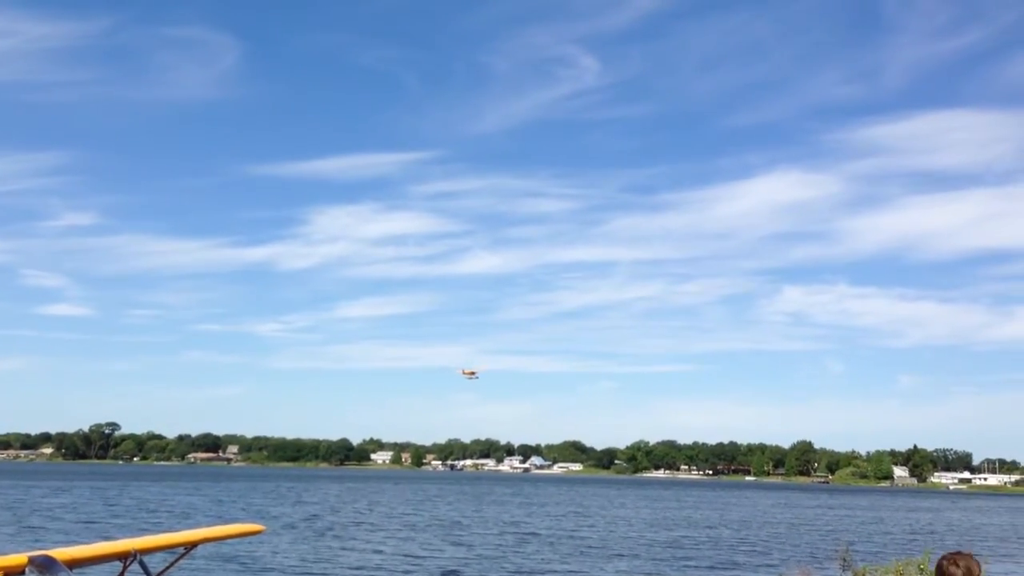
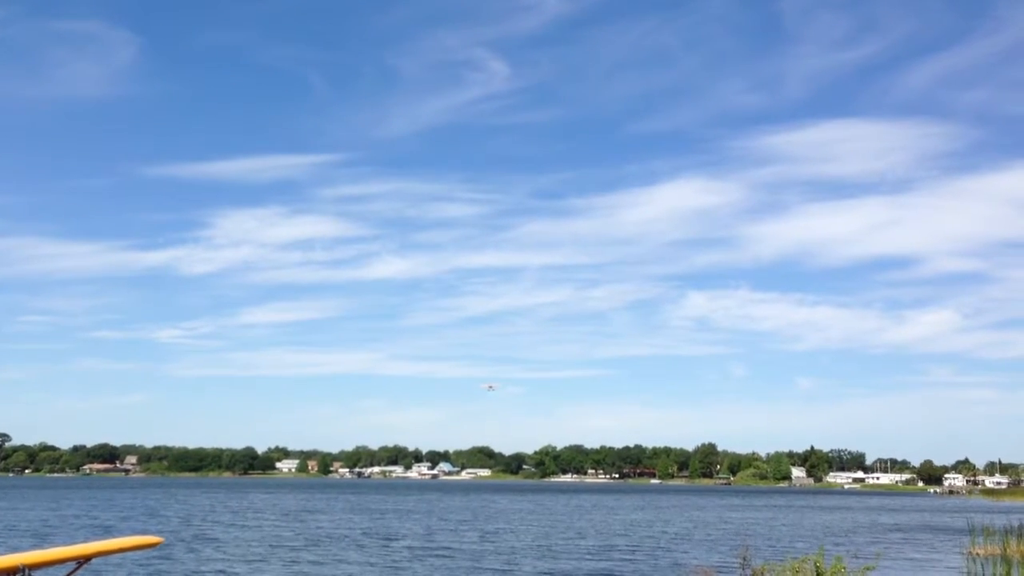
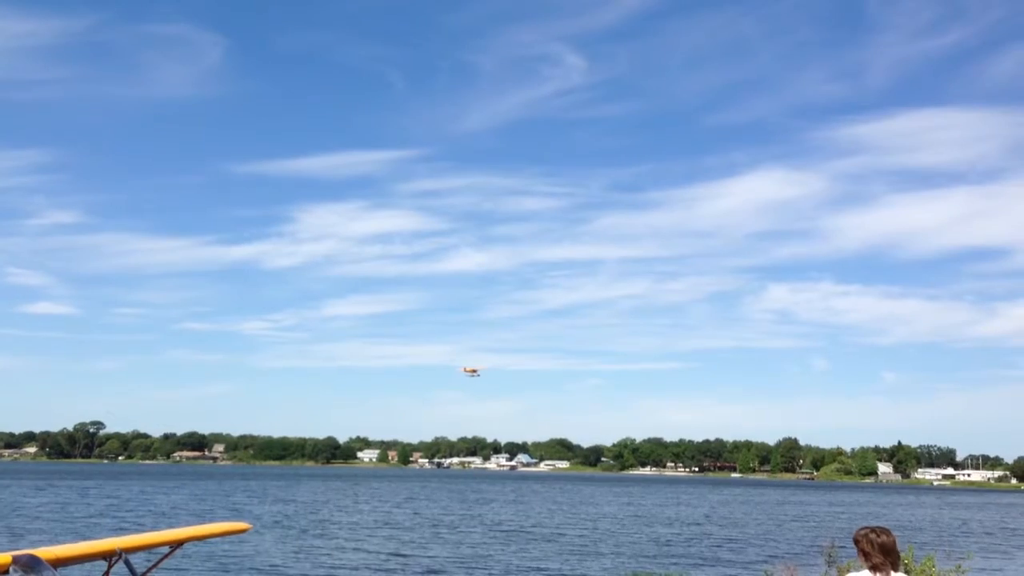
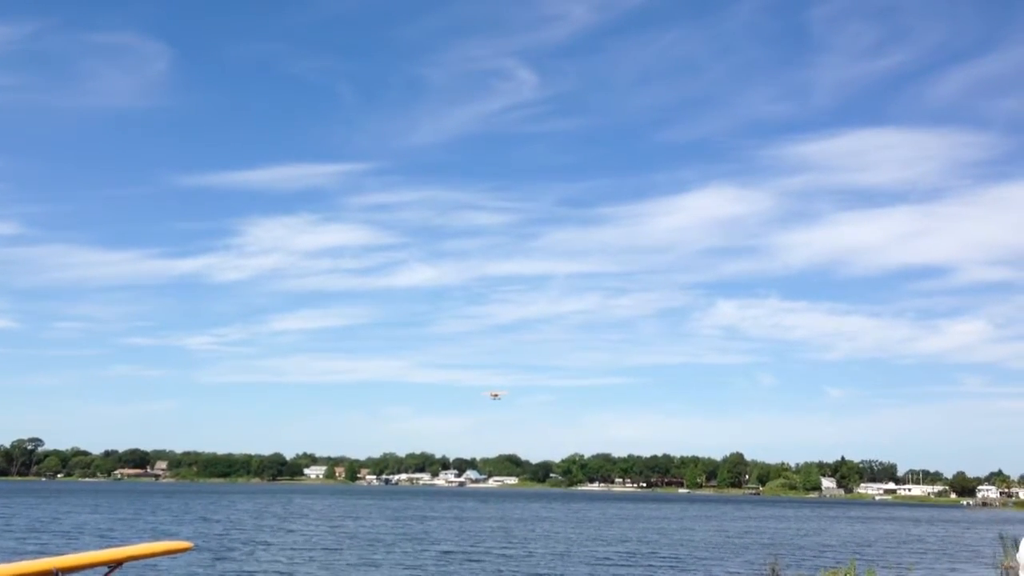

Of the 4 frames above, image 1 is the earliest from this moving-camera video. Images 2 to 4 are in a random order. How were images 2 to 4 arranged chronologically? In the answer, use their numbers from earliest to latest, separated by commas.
3, 4, 2
